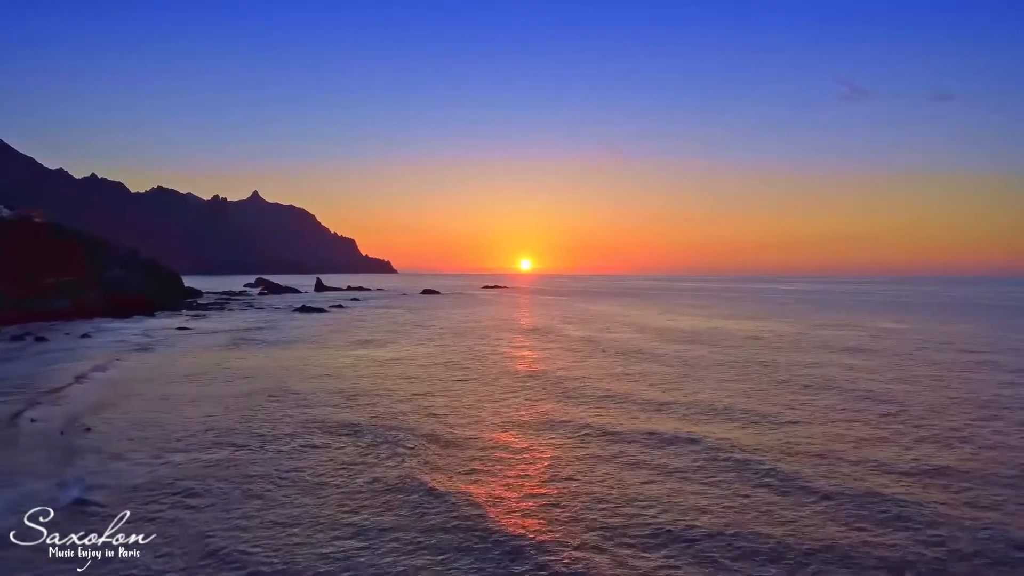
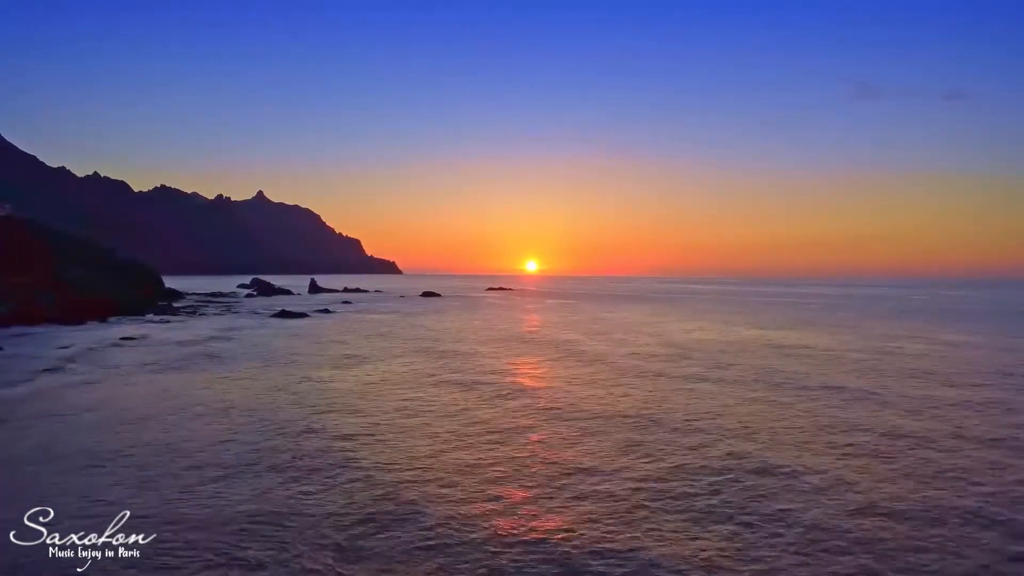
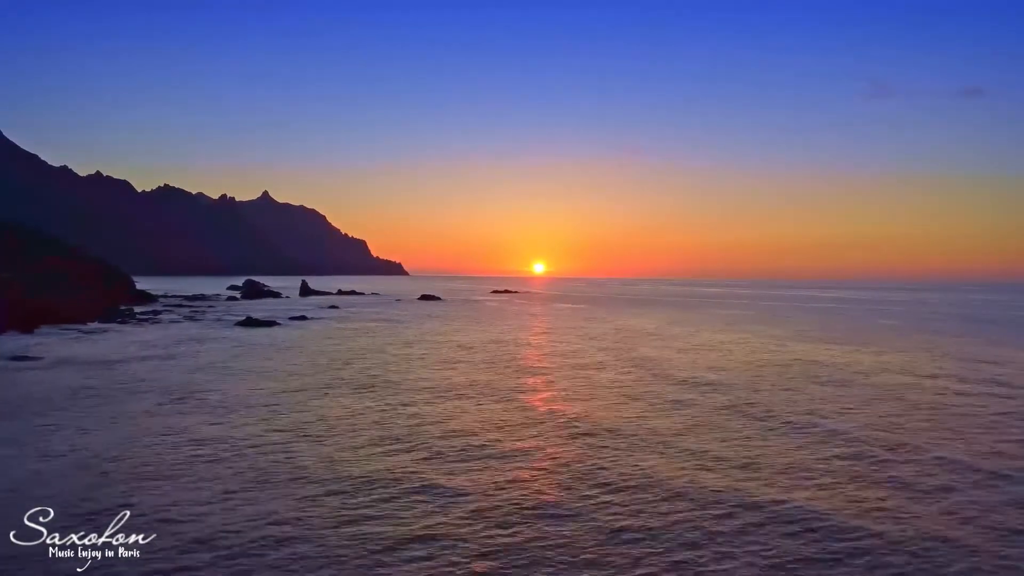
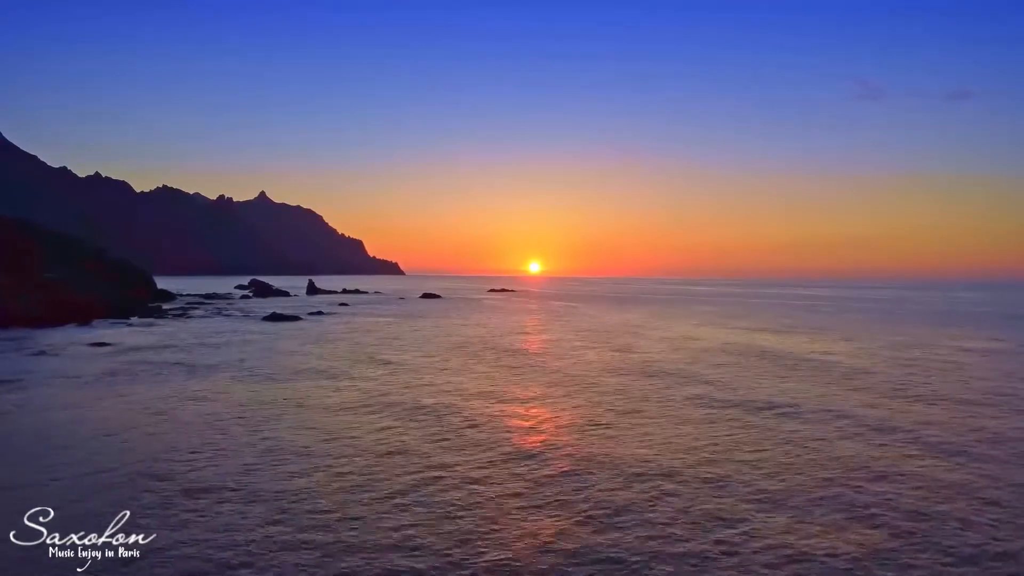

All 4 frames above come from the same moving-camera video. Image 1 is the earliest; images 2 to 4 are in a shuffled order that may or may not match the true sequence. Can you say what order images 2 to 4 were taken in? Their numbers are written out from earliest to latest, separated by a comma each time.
2, 4, 3
